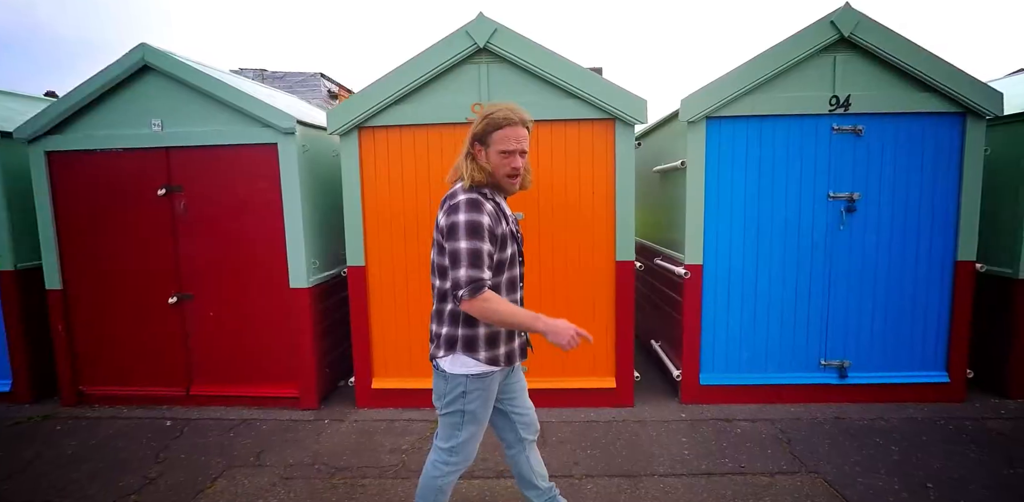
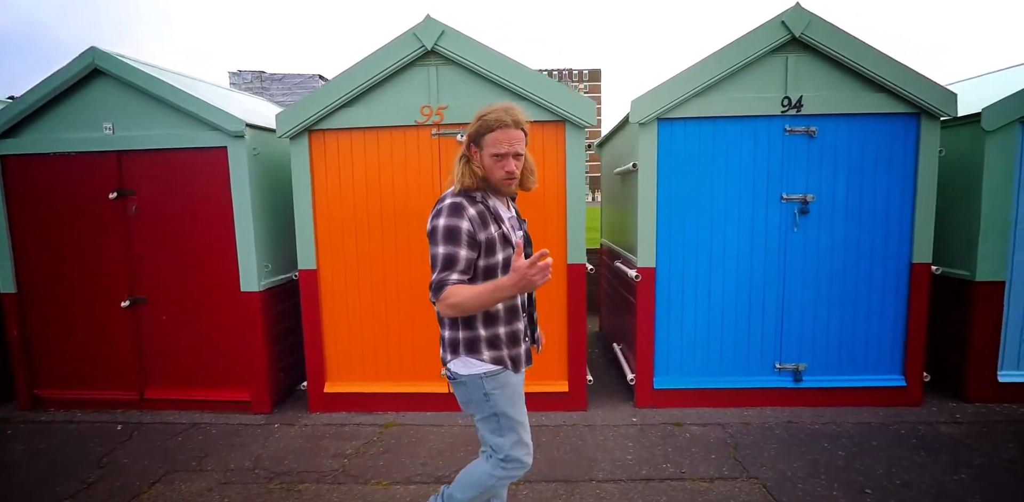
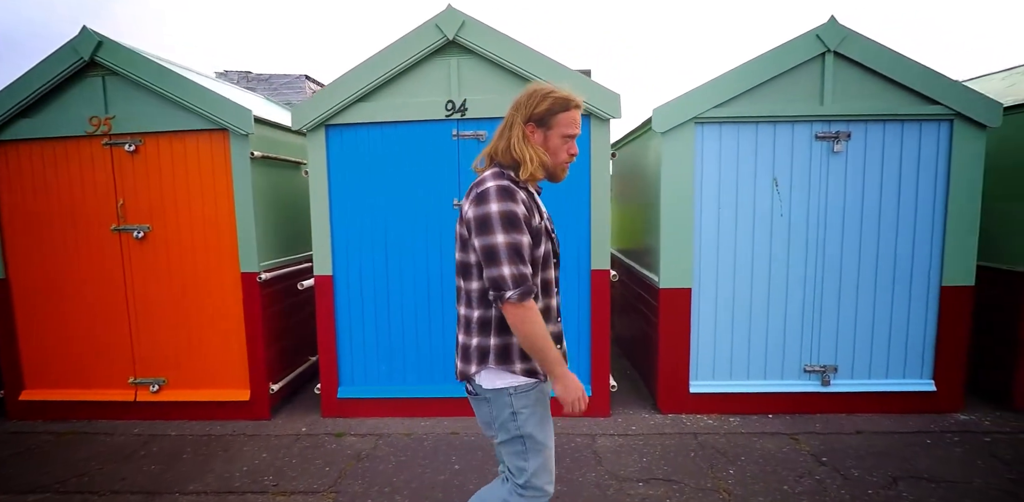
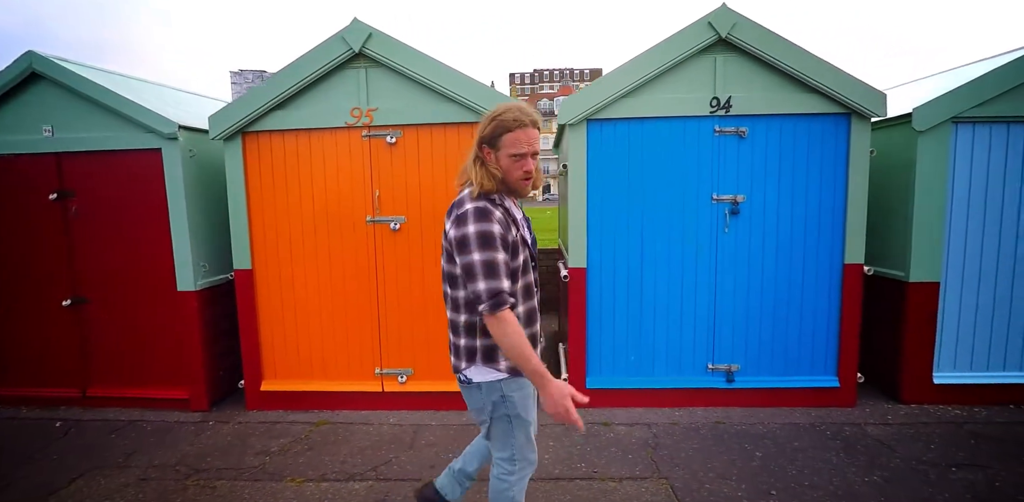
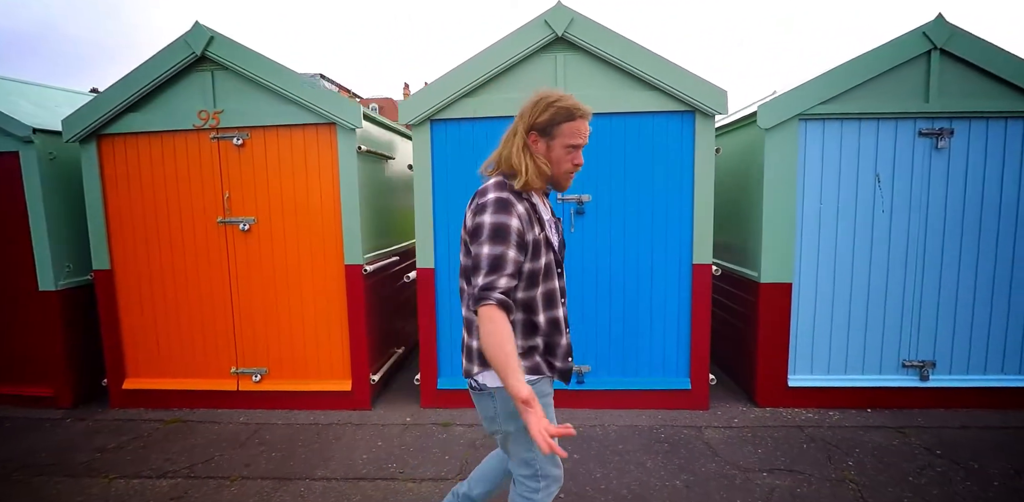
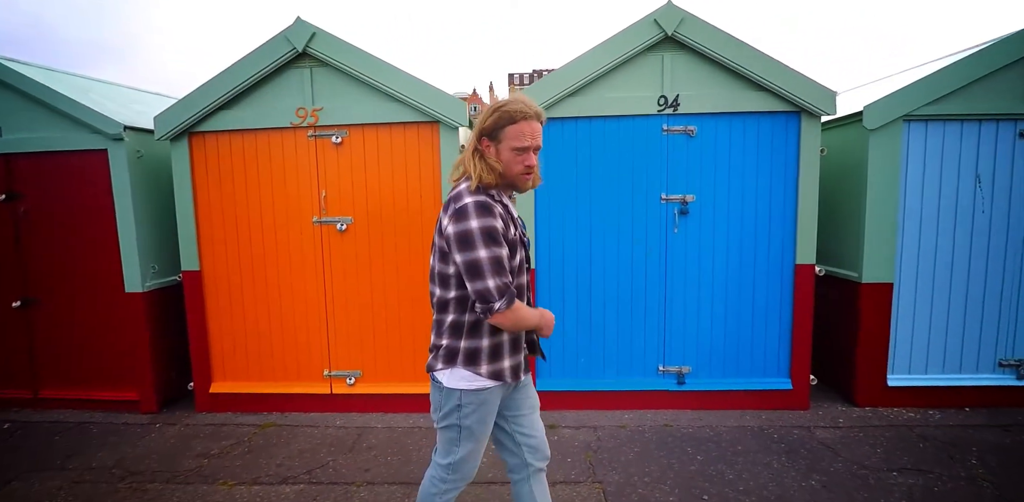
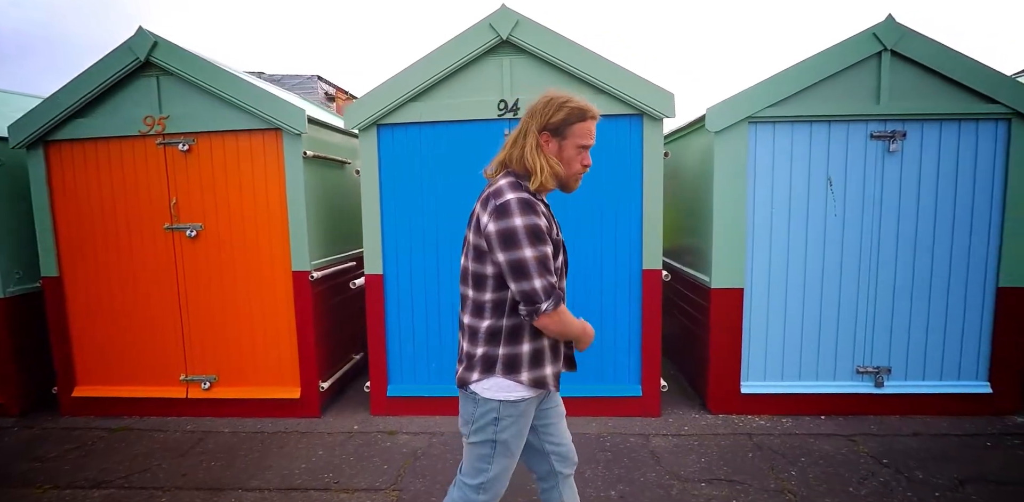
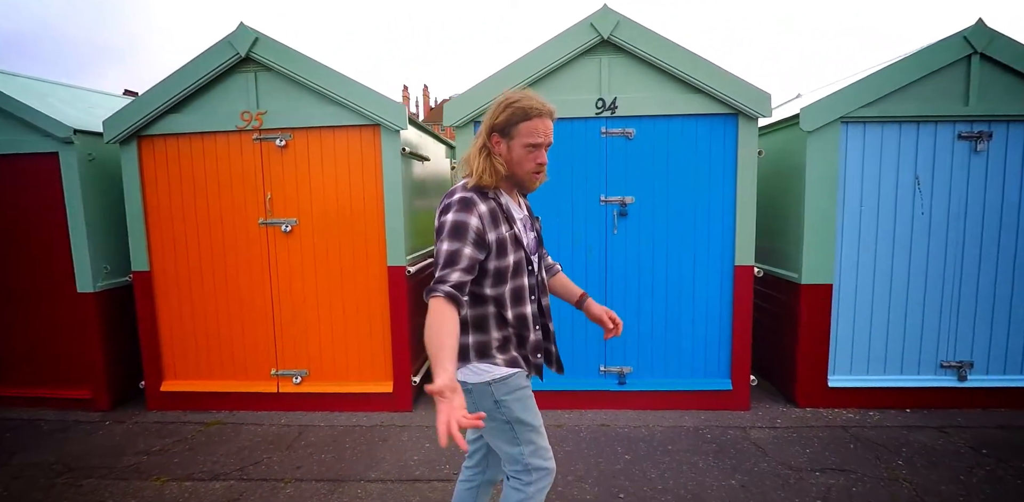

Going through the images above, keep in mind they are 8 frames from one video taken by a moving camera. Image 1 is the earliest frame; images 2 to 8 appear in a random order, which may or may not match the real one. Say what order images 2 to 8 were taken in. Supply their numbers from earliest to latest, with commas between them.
2, 4, 6, 8, 5, 7, 3
